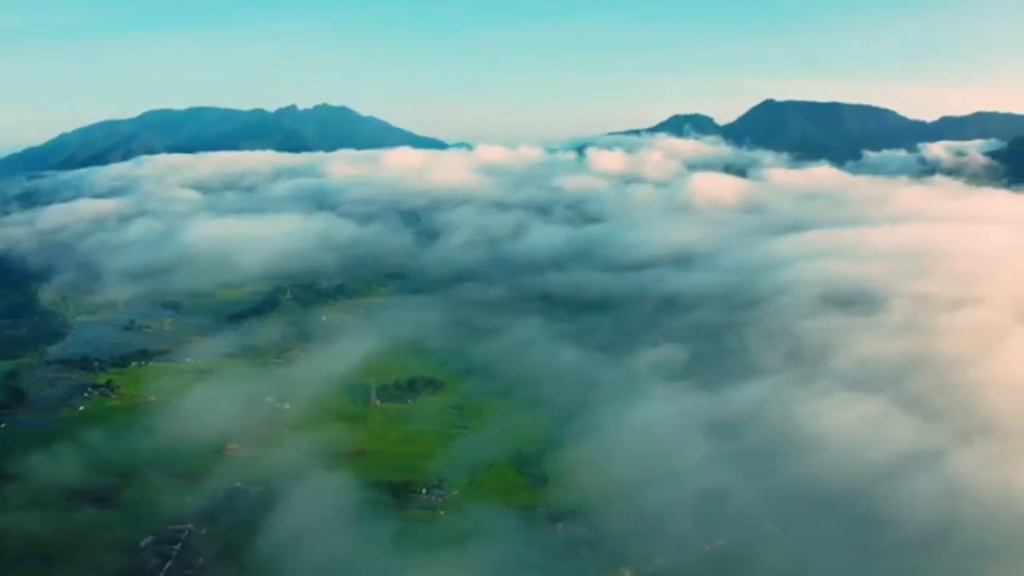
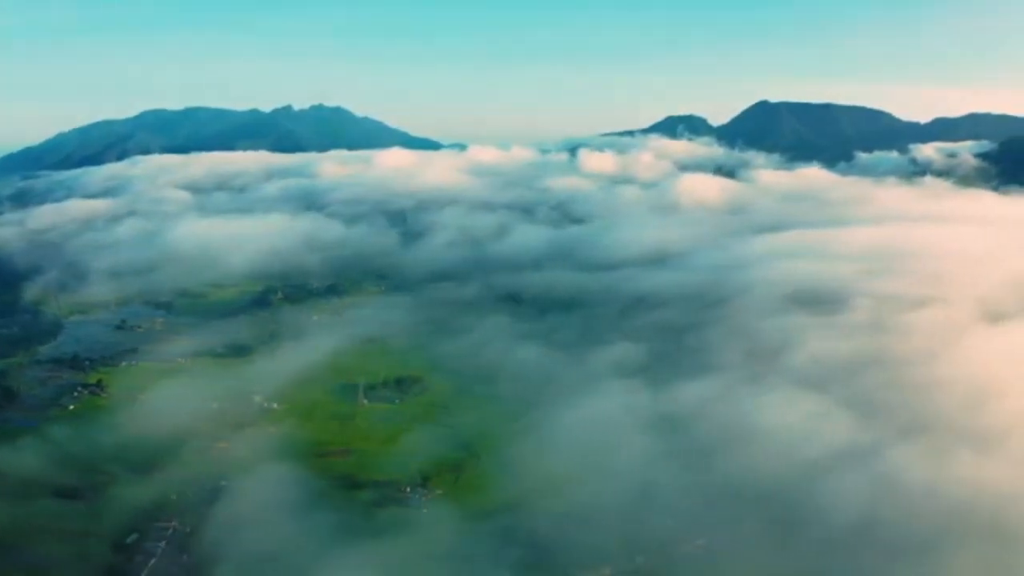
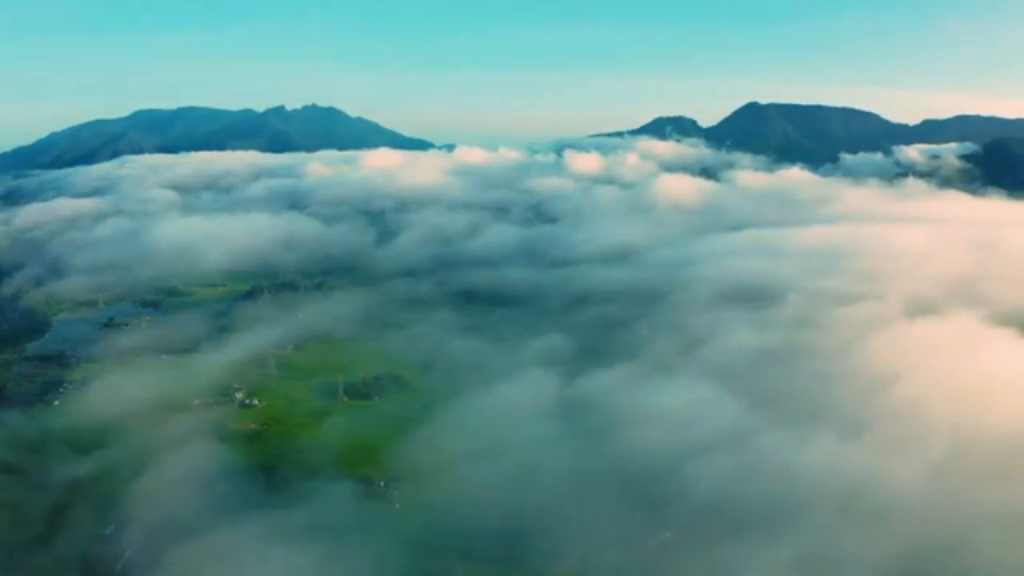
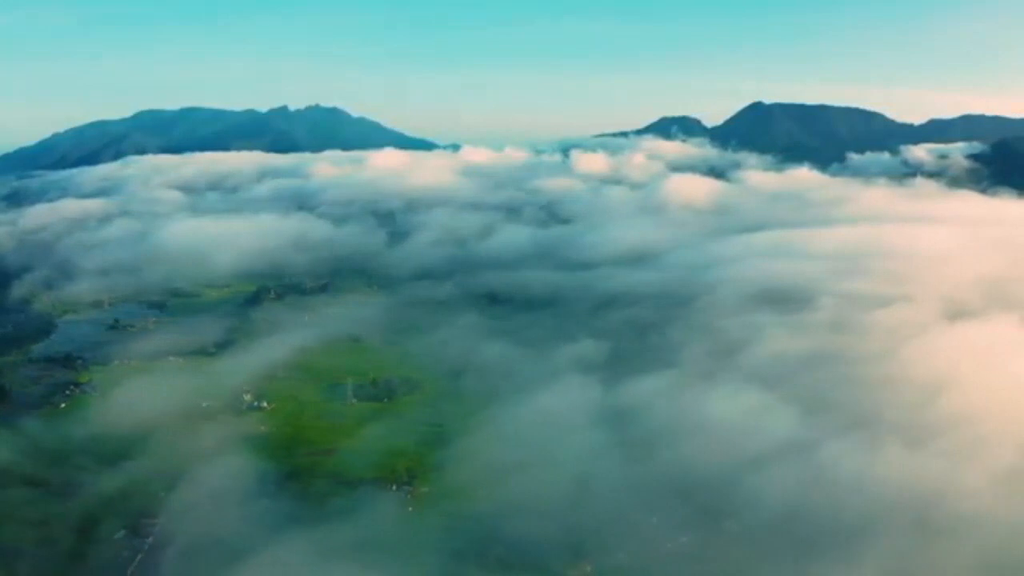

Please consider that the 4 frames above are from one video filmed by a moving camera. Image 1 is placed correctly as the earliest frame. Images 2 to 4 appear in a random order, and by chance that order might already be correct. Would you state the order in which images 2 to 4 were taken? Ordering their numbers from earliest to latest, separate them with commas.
2, 4, 3
